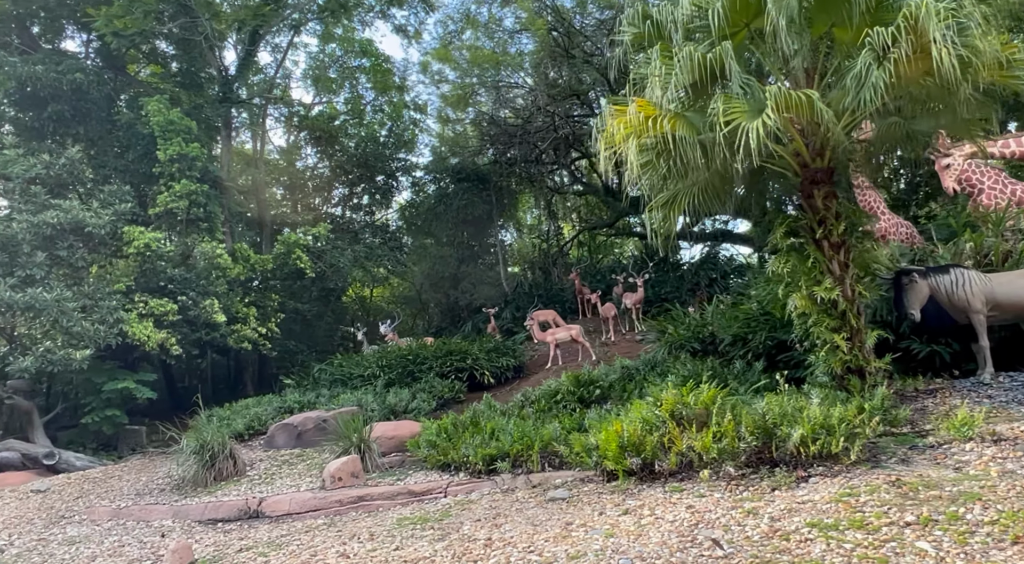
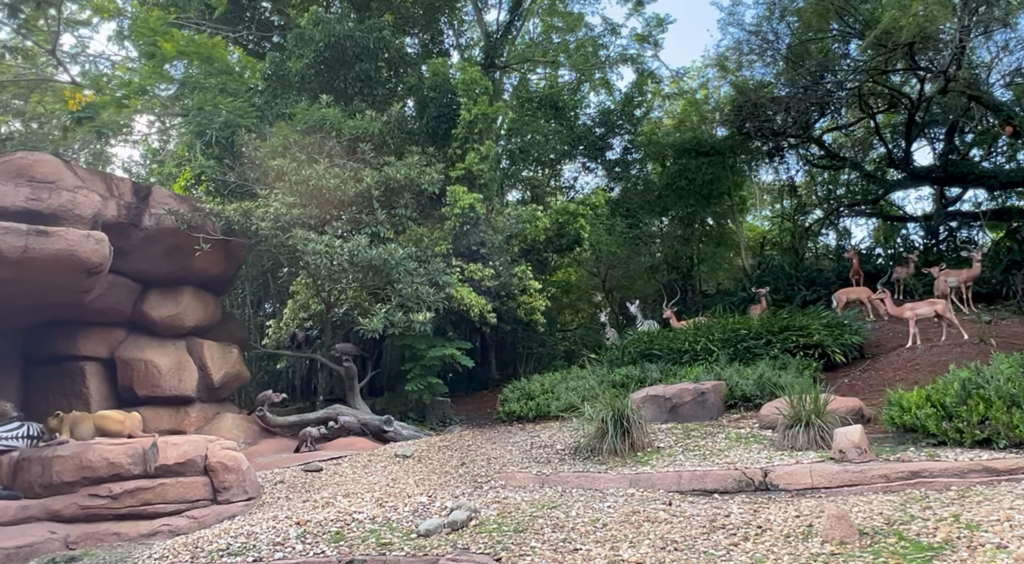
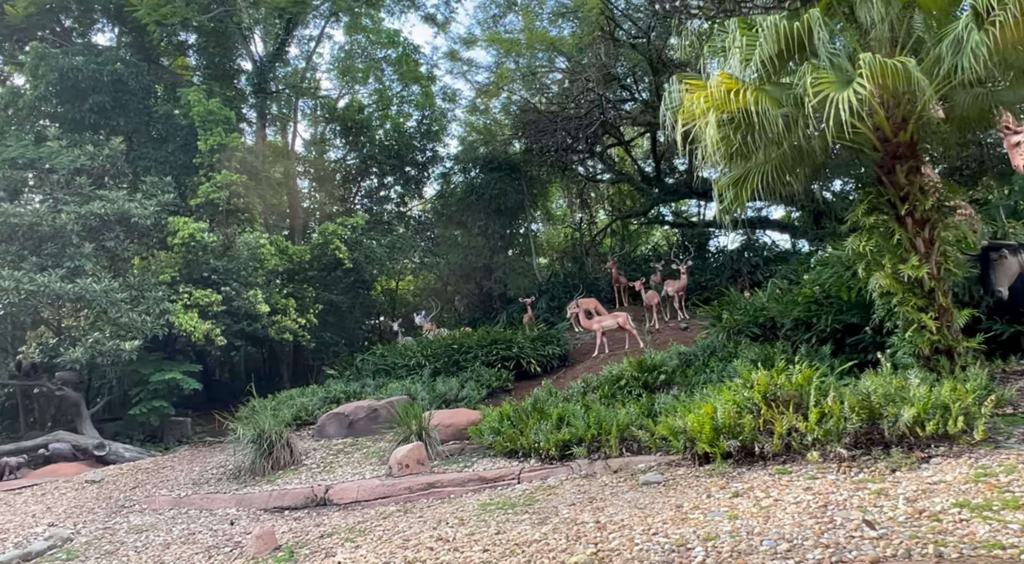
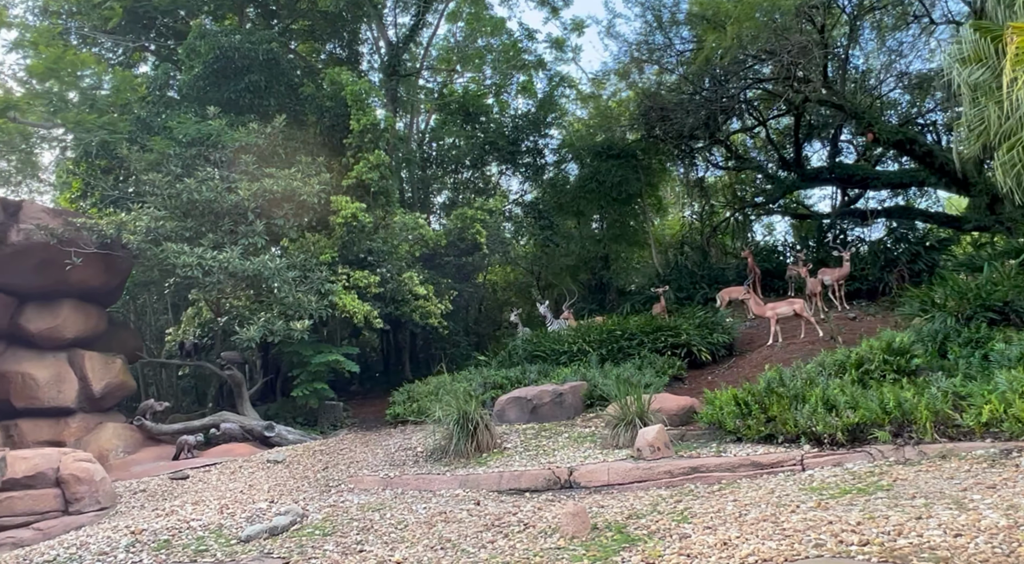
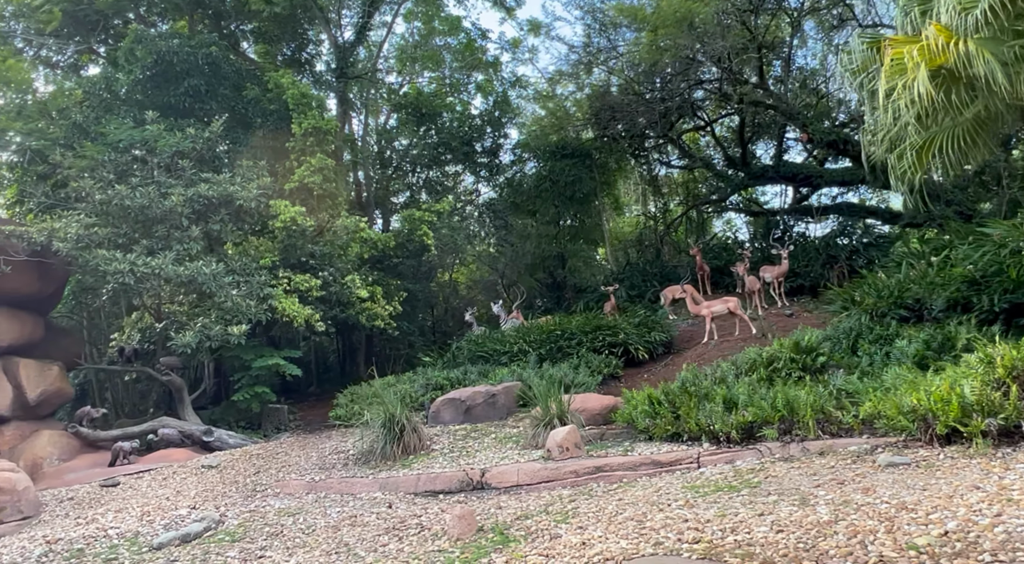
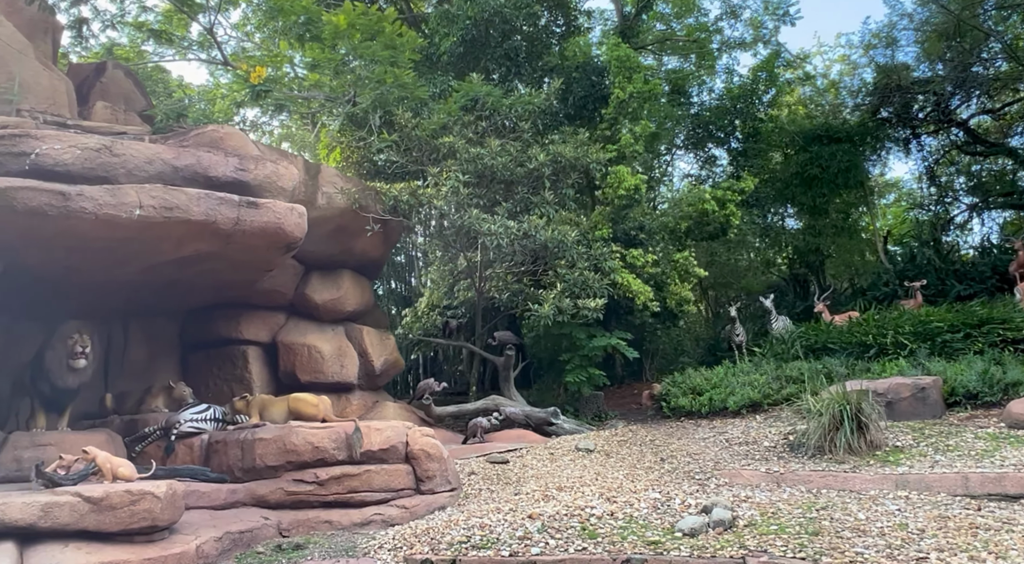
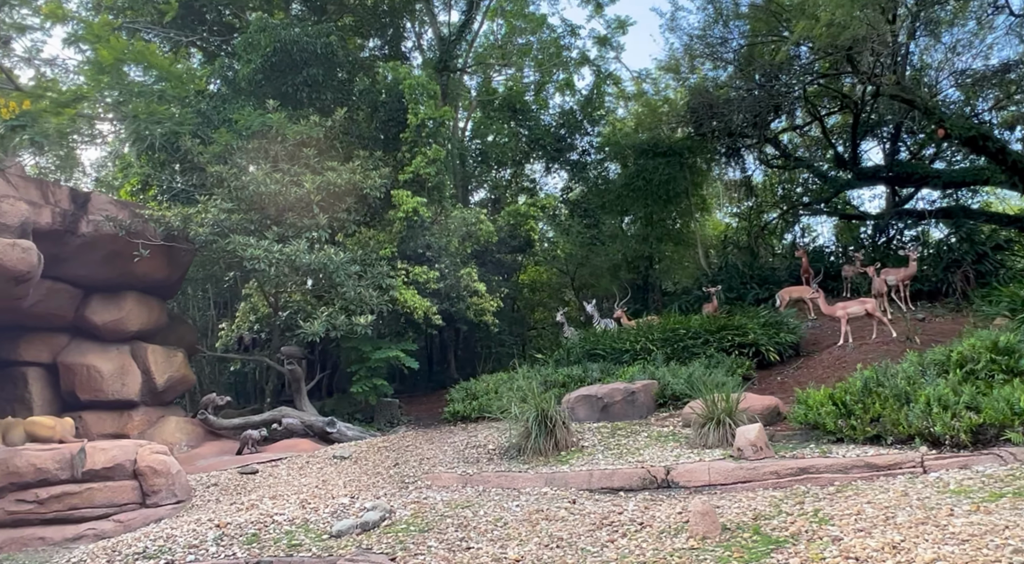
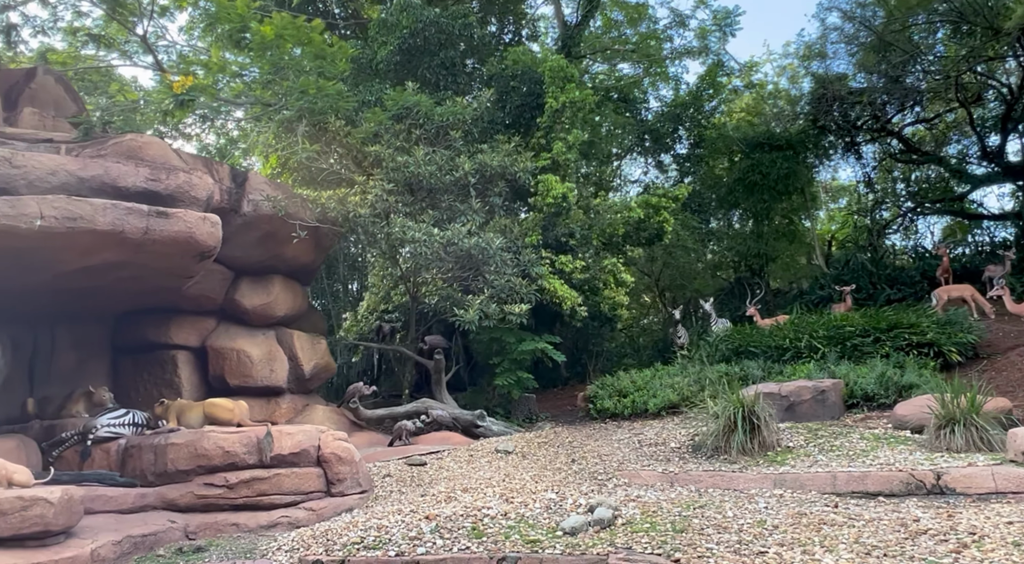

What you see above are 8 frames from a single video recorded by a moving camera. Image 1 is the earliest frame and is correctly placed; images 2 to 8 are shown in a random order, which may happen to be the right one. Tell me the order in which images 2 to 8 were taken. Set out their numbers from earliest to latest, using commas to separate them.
3, 5, 4, 7, 2, 8, 6
